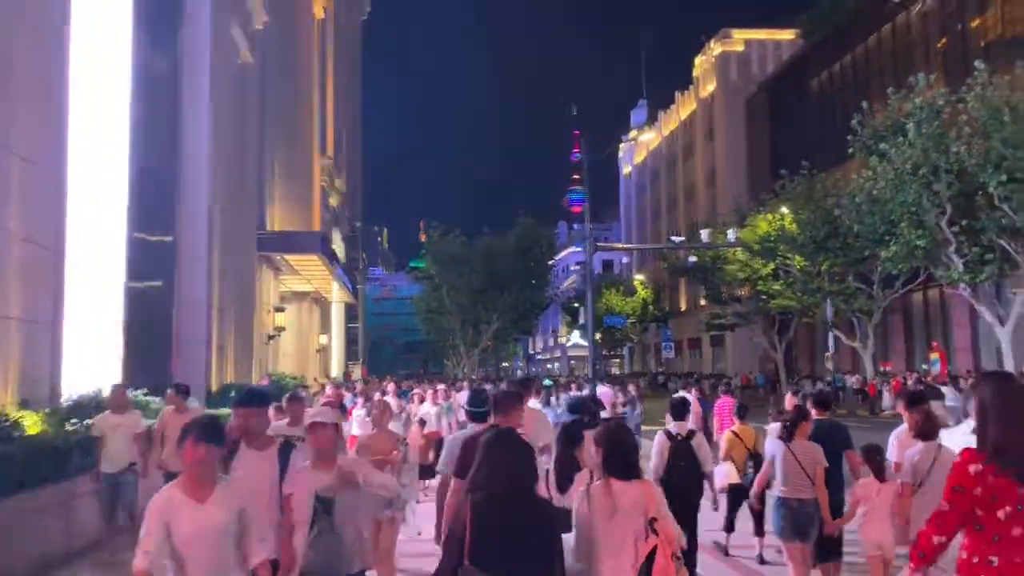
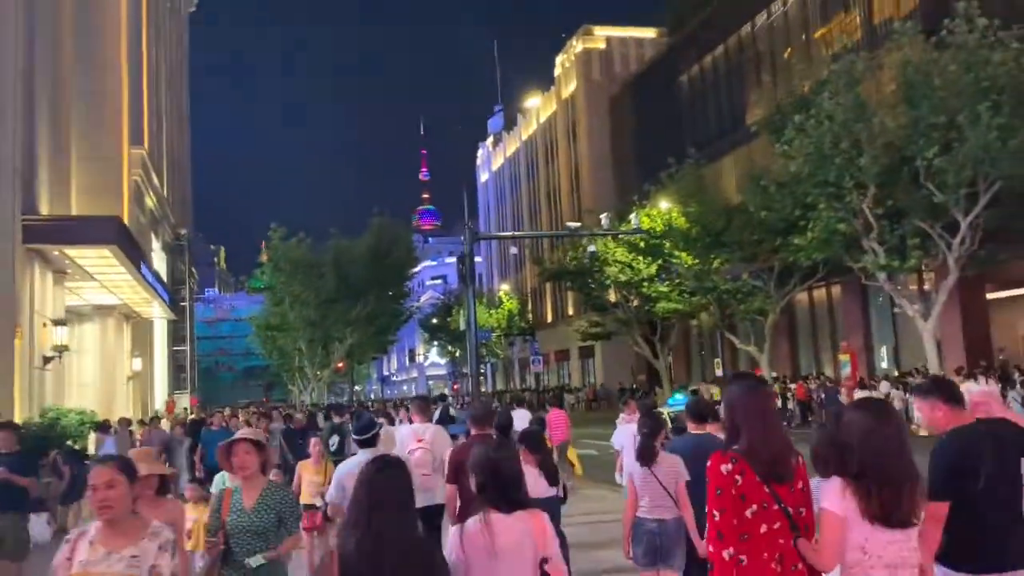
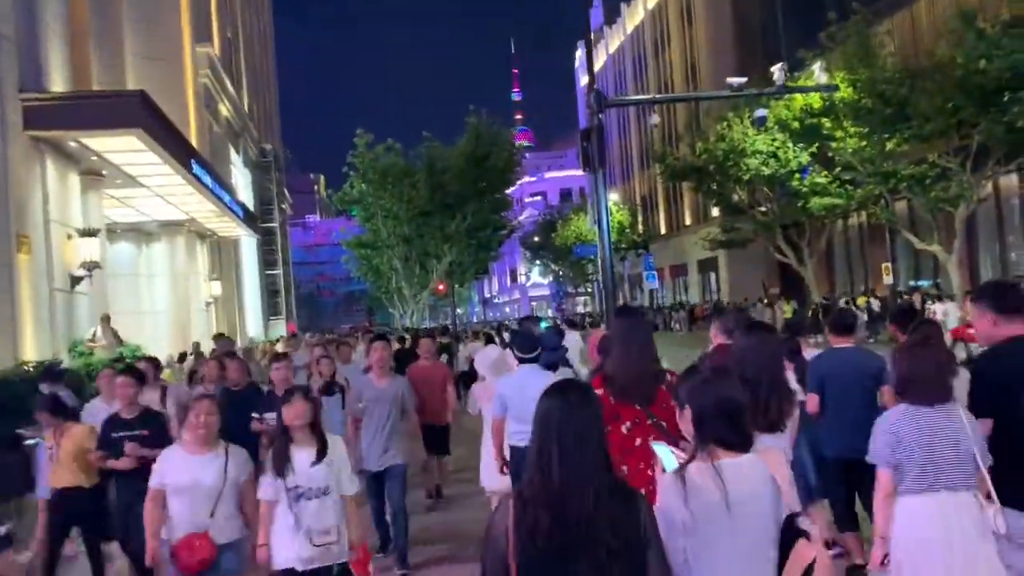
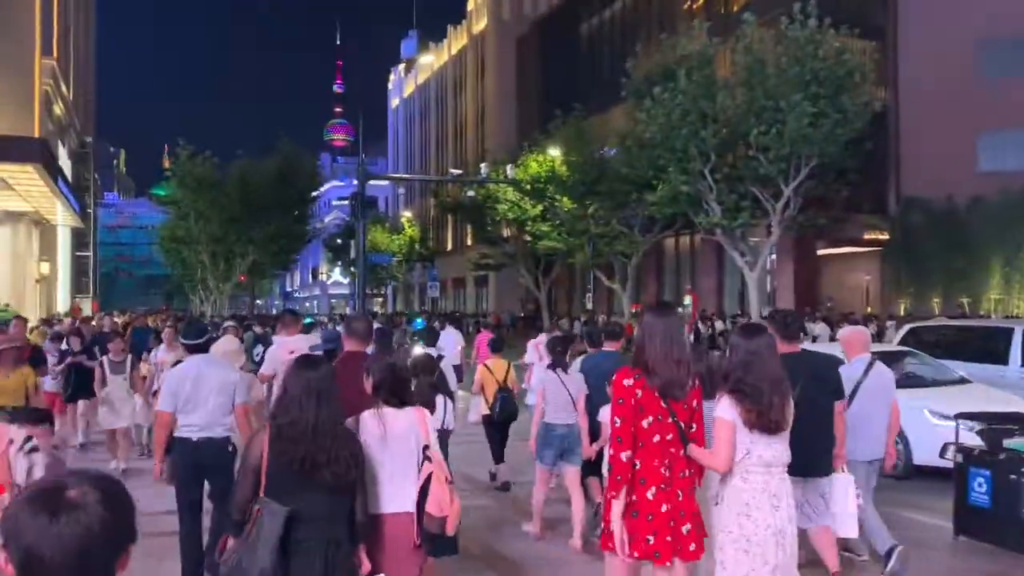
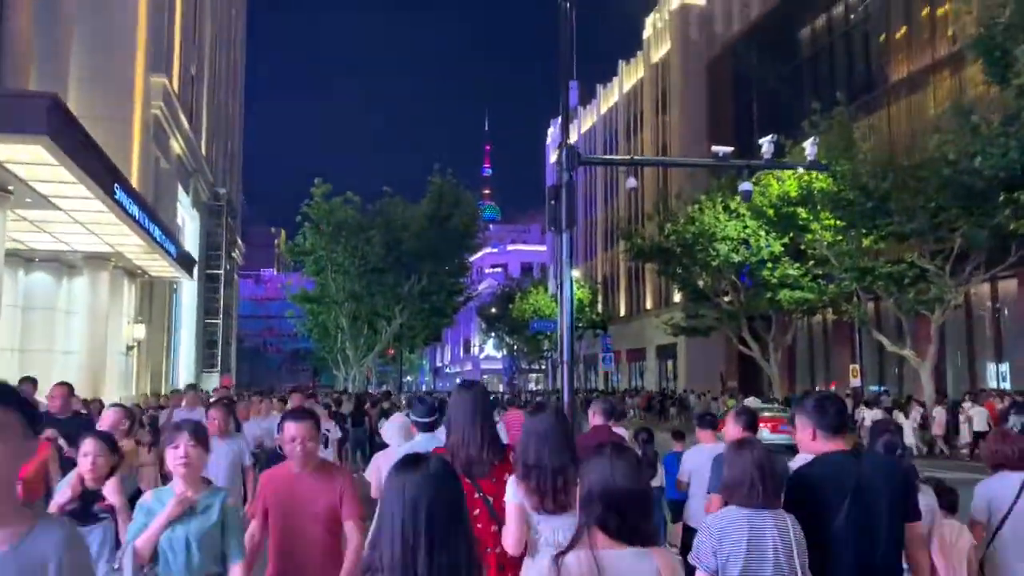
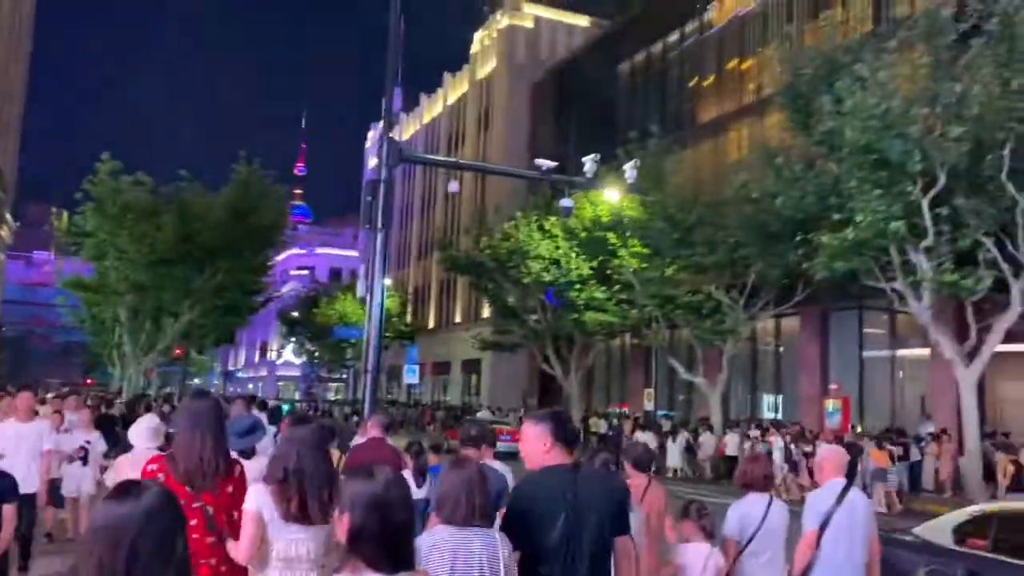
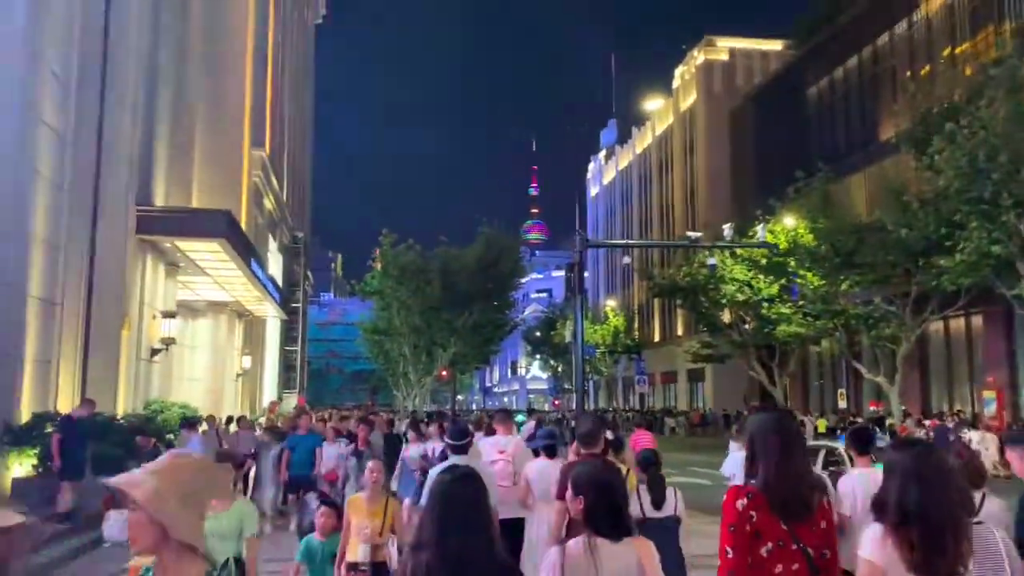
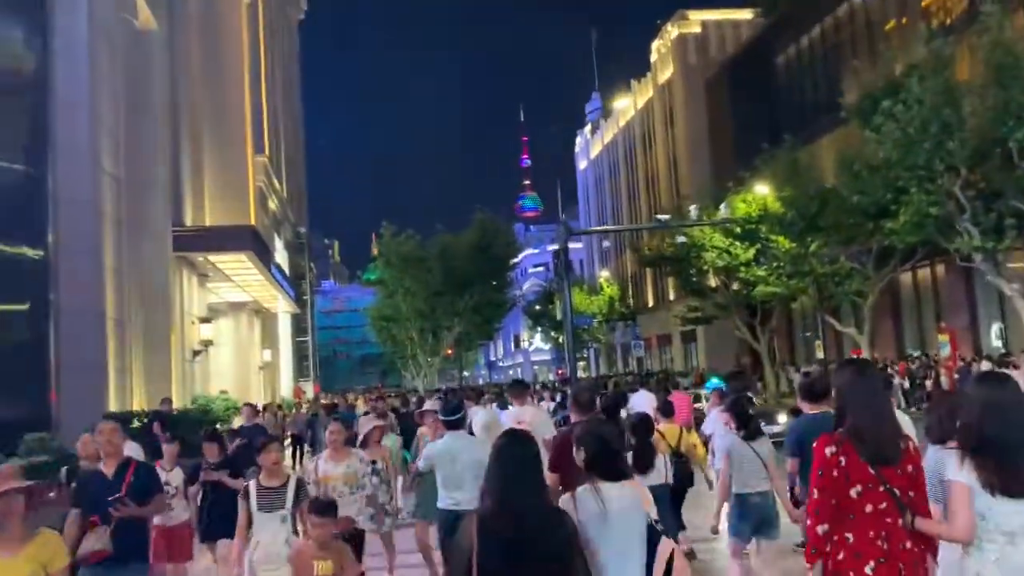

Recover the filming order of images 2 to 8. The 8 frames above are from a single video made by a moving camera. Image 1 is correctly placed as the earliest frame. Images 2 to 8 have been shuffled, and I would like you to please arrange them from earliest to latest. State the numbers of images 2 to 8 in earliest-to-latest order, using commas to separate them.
4, 8, 2, 7, 3, 5, 6
